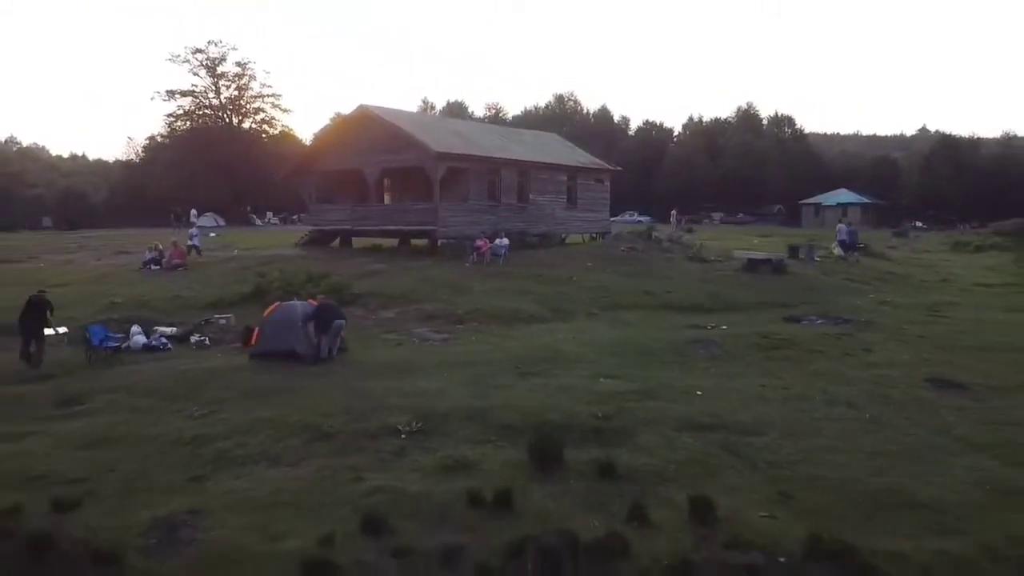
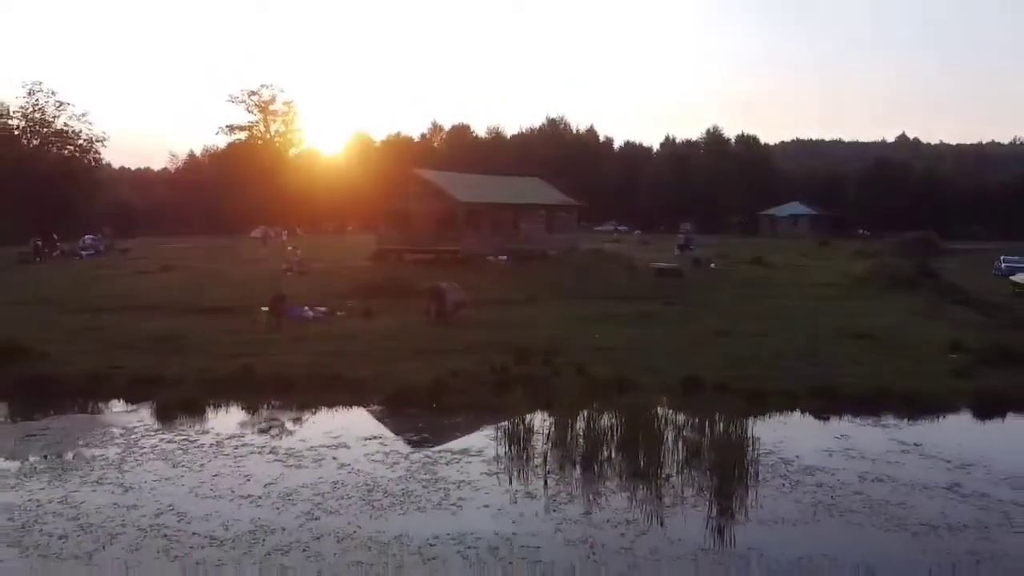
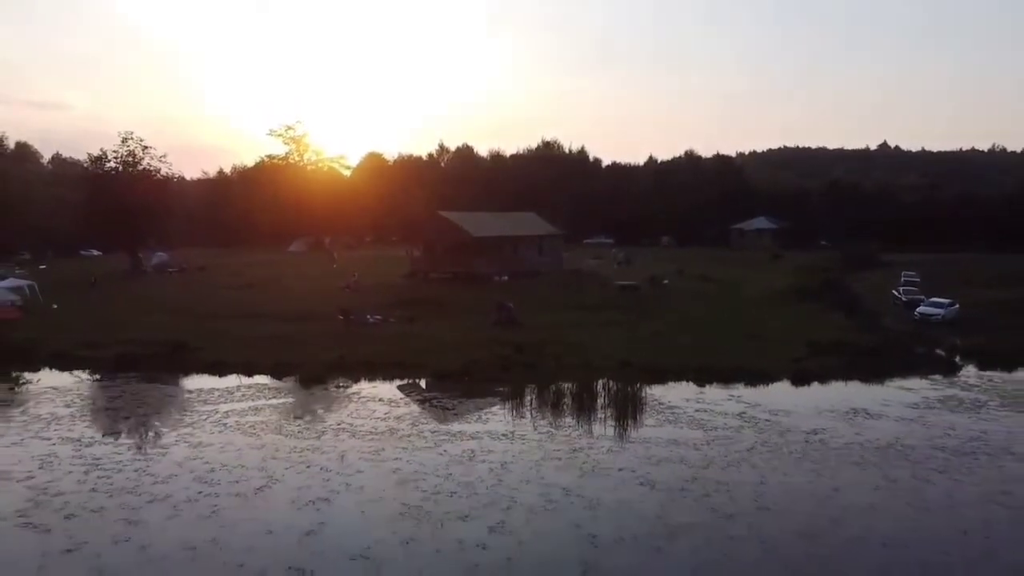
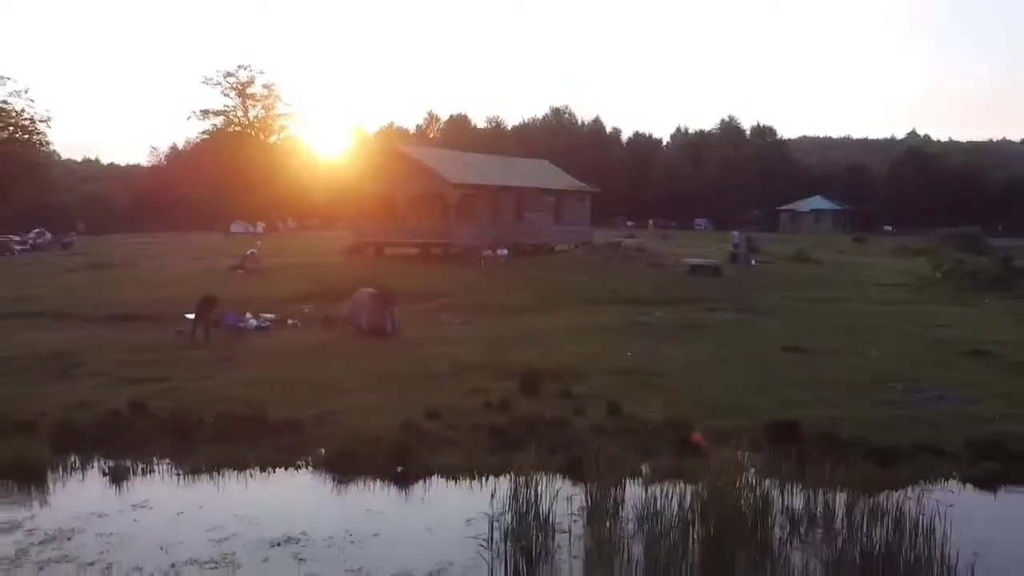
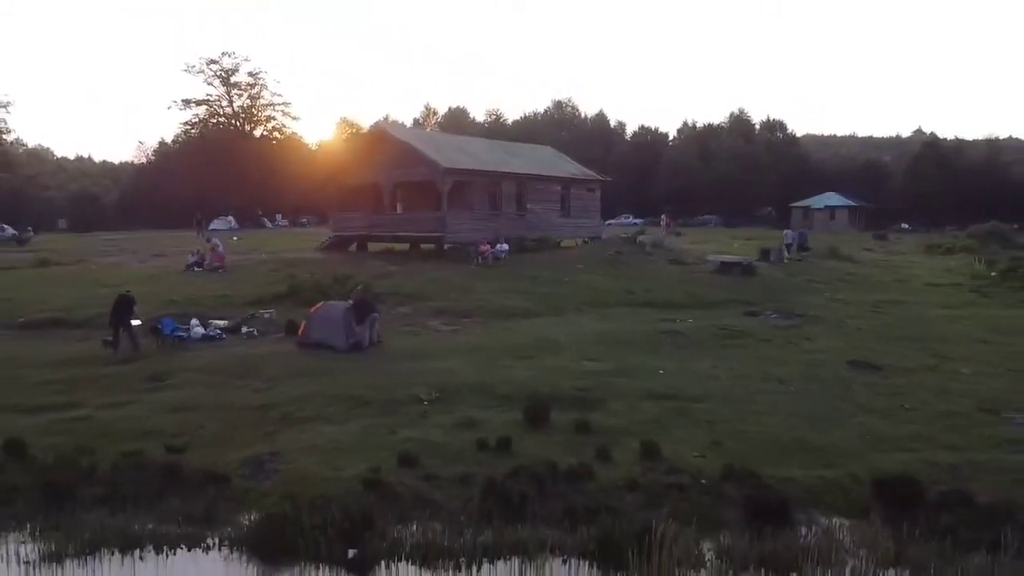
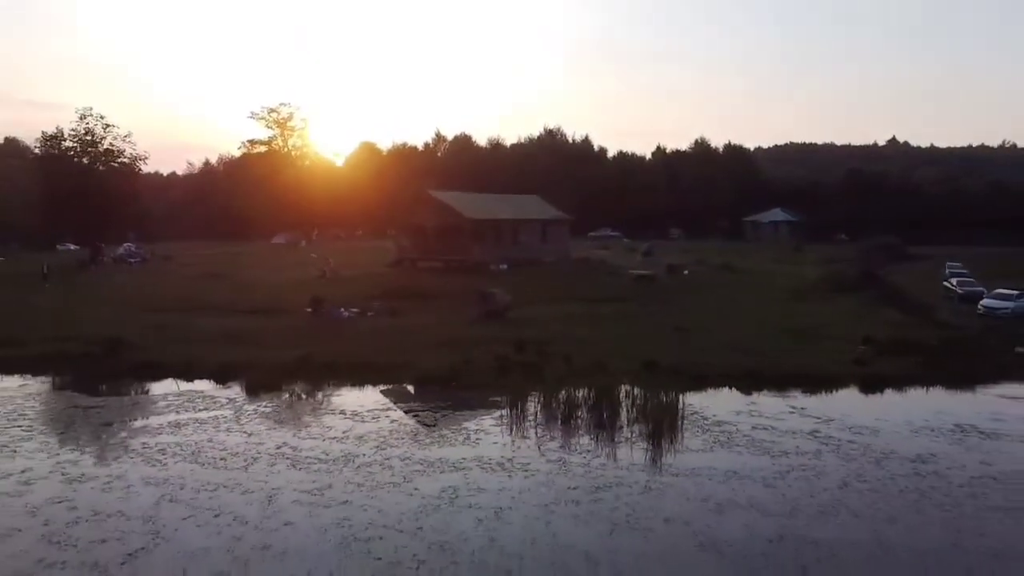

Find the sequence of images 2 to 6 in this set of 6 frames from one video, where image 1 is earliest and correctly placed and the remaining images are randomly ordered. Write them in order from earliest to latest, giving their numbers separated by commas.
5, 4, 2, 6, 3
